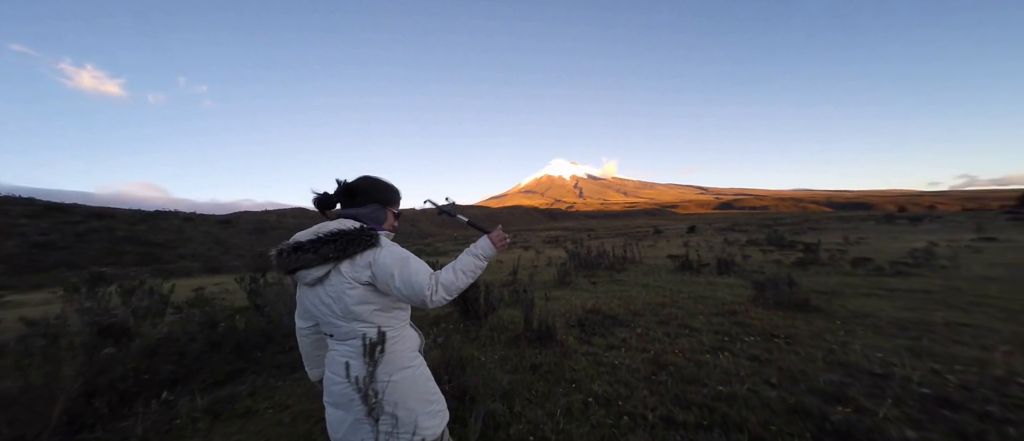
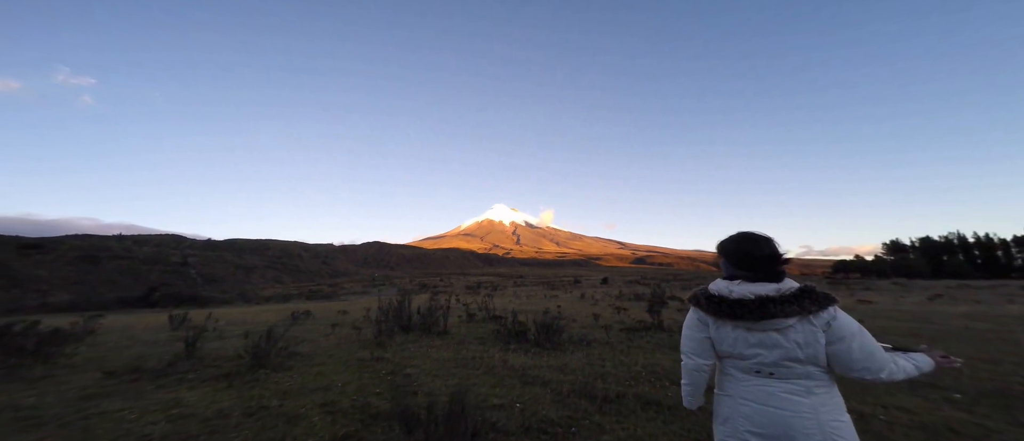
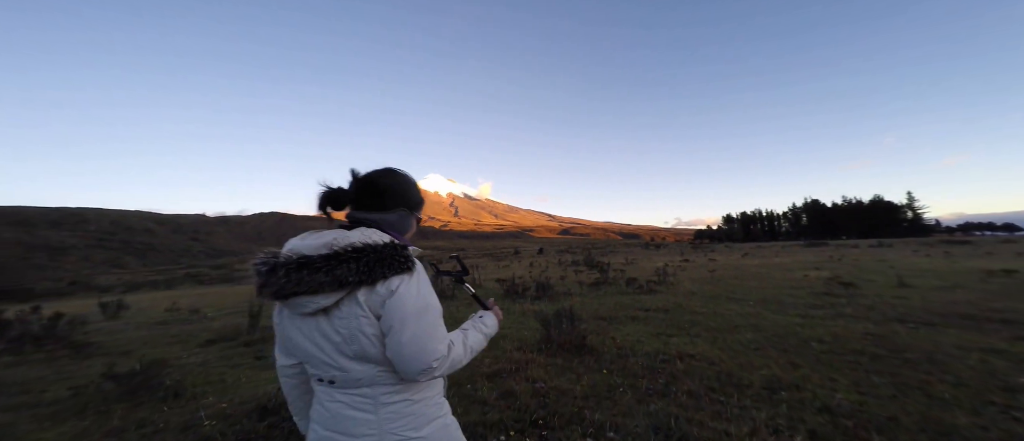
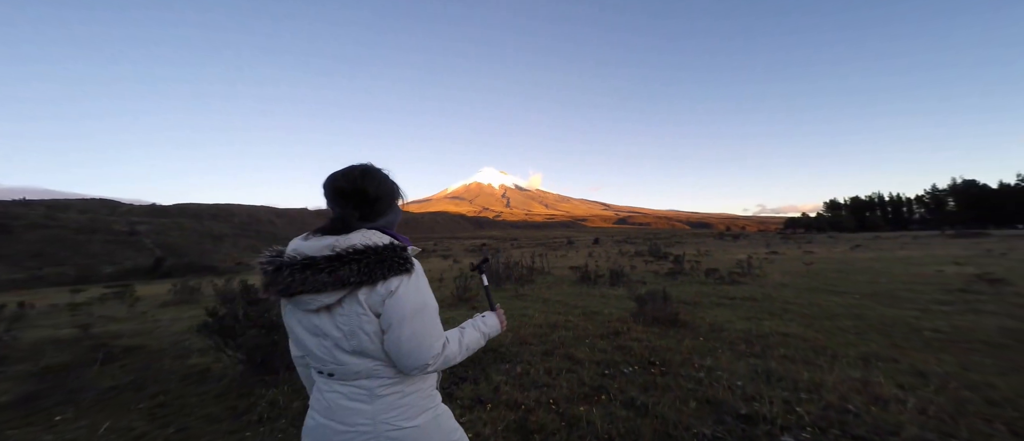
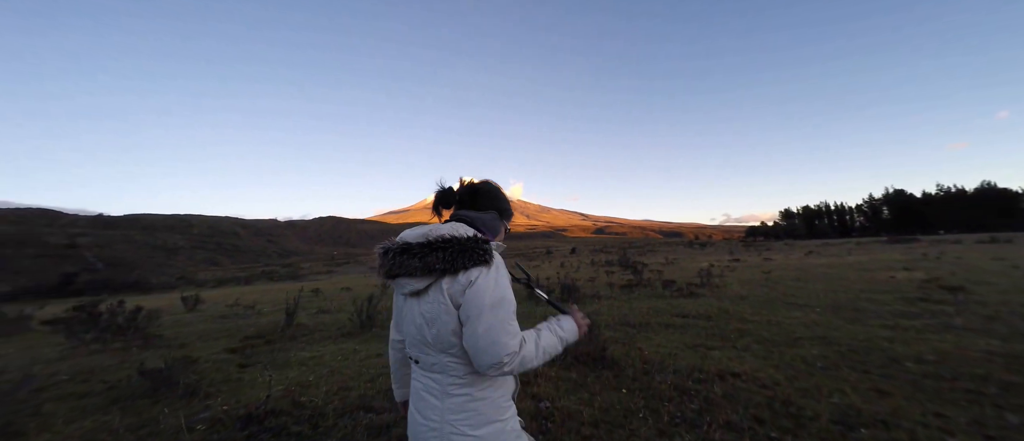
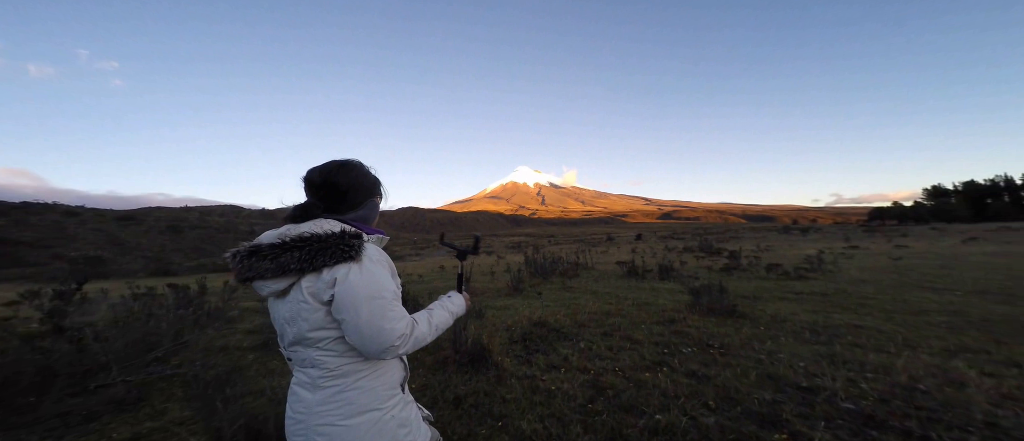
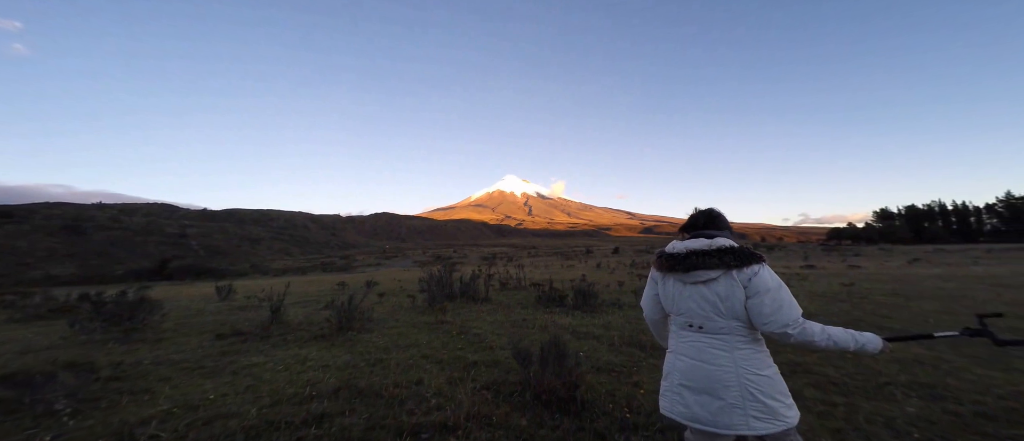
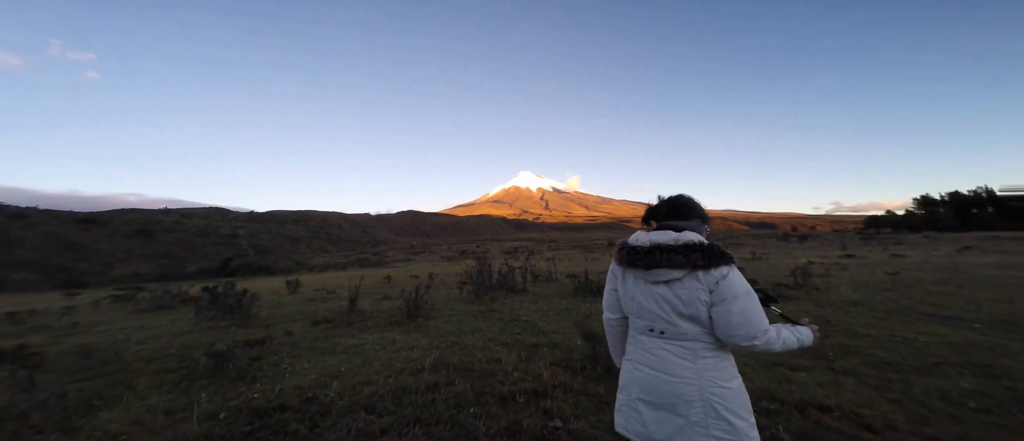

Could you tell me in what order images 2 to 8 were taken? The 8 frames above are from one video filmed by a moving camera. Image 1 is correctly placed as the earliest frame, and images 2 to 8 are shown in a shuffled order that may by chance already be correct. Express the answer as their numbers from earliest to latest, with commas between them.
6, 4, 3, 5, 8, 7, 2
